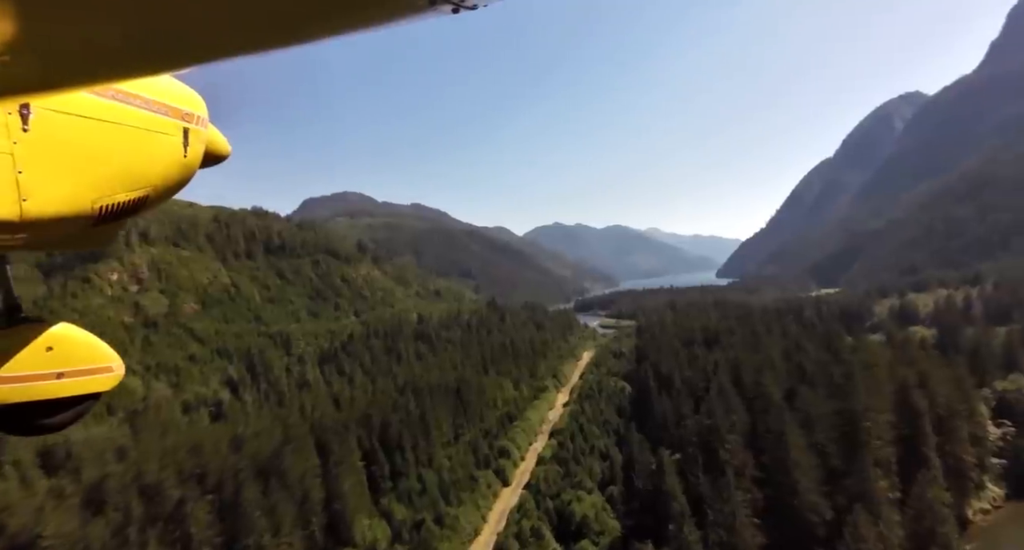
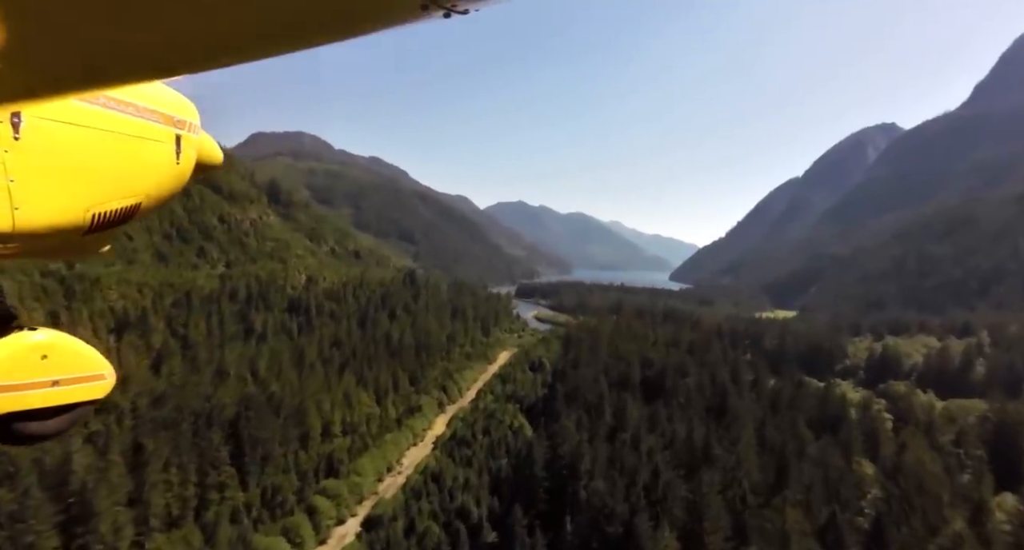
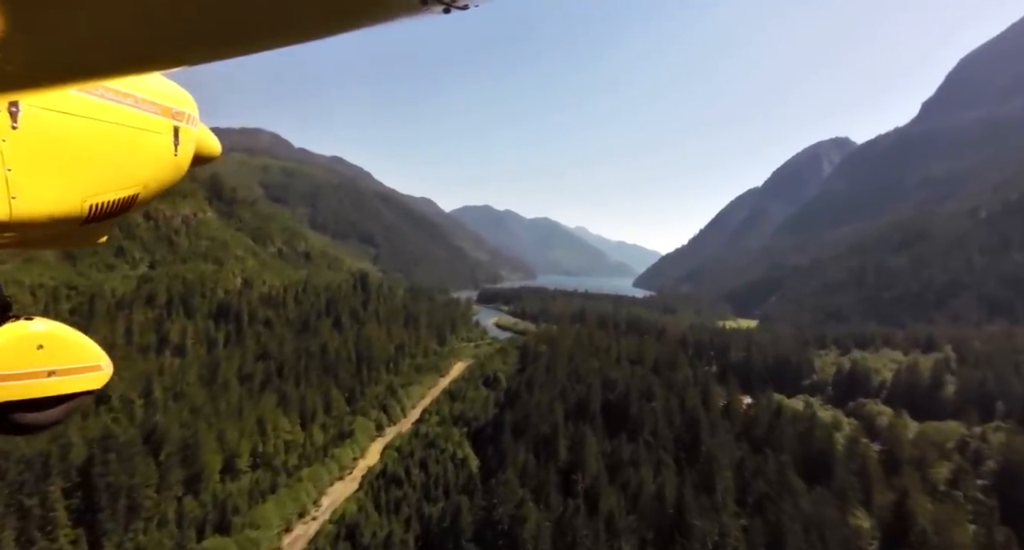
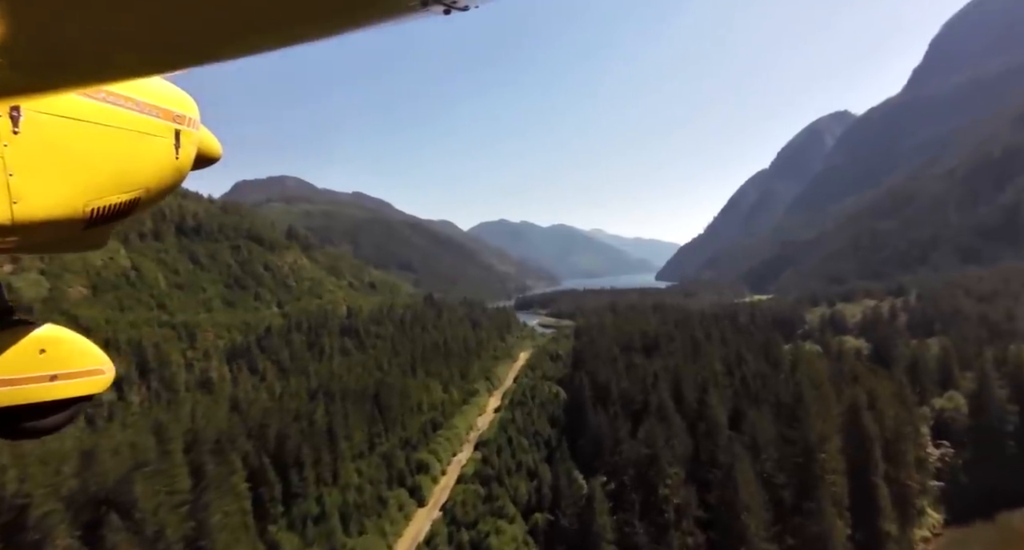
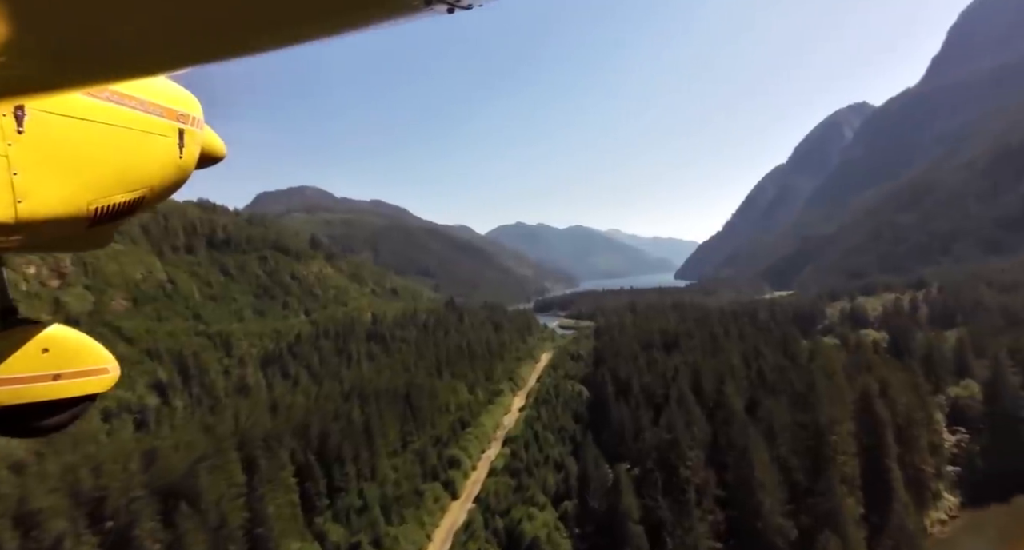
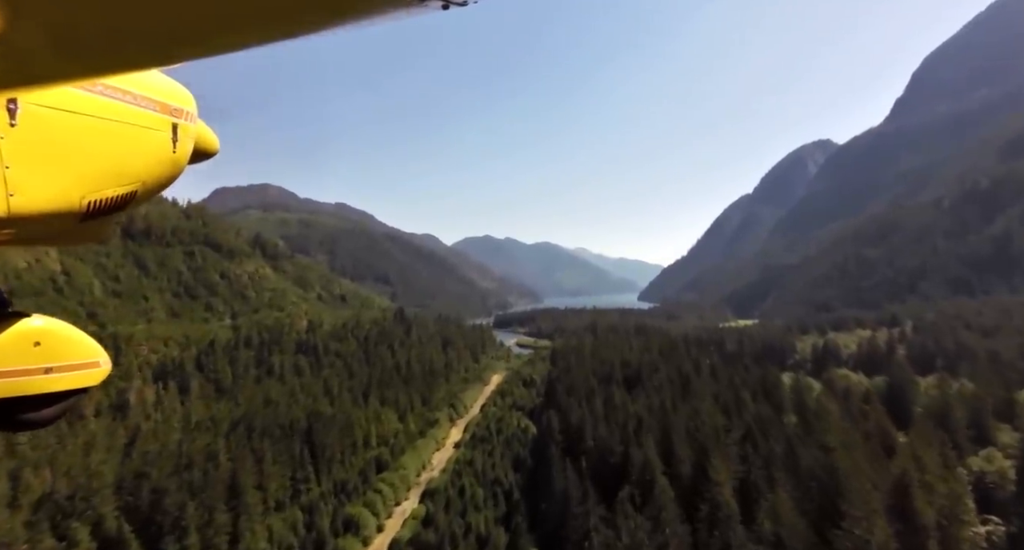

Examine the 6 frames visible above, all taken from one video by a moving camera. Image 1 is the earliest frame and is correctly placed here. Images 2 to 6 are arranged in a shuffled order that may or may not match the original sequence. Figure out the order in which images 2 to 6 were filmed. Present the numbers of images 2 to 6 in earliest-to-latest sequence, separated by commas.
5, 4, 6, 2, 3
